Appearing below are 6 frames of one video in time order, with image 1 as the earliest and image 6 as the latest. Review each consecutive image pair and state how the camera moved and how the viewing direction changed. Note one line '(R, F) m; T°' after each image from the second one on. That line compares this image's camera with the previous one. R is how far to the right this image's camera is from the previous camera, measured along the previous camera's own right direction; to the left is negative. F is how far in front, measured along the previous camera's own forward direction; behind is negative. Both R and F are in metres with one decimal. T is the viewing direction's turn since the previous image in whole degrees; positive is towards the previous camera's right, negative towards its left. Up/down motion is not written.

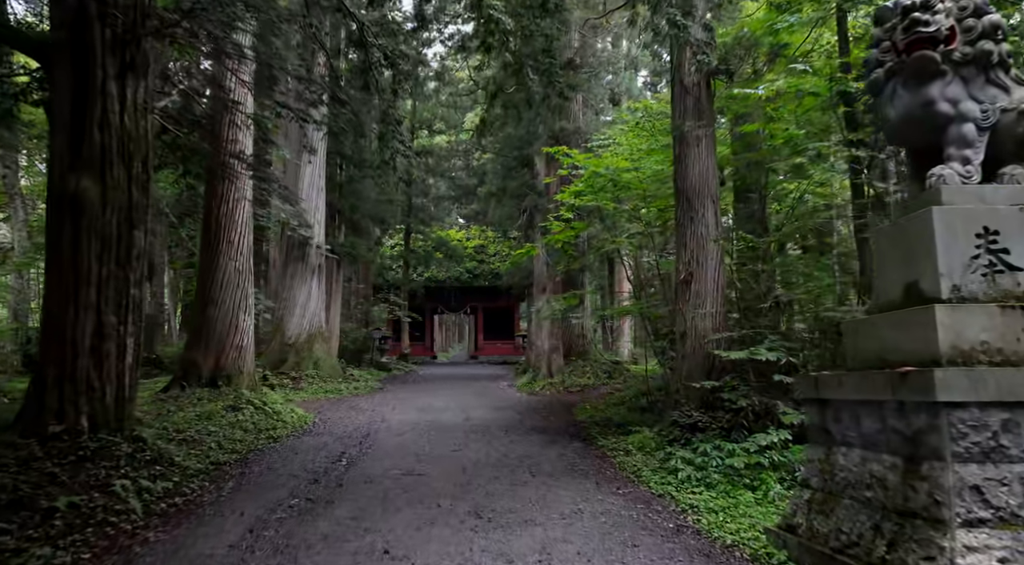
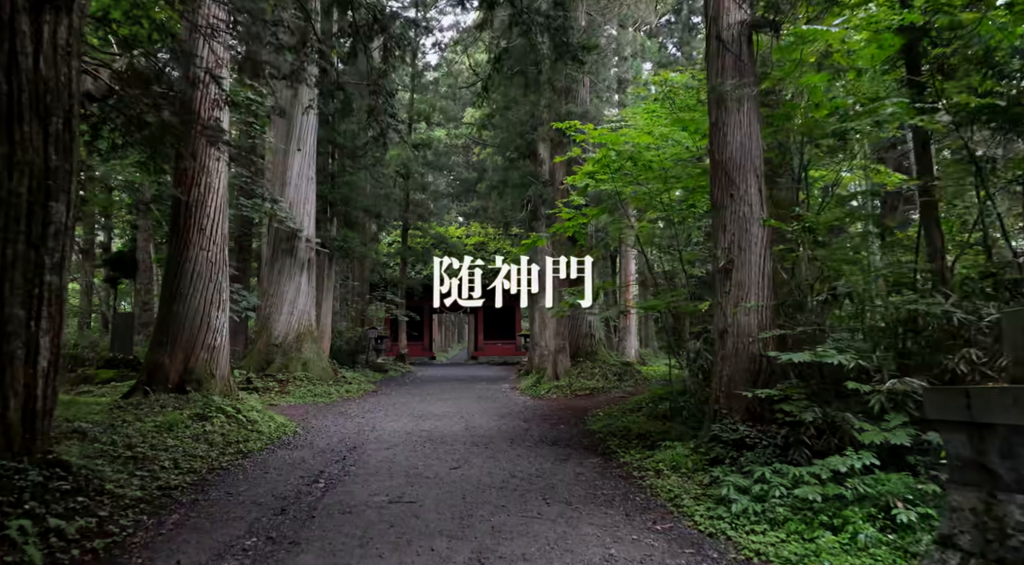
(-0.1, +1.0) m; 0°
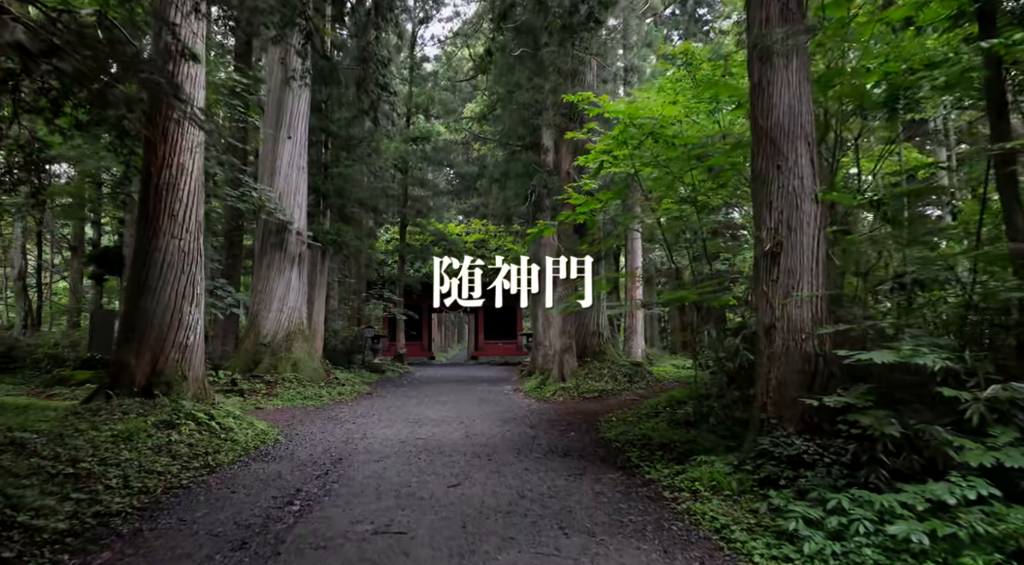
(-0.1, +0.8) m; 0°
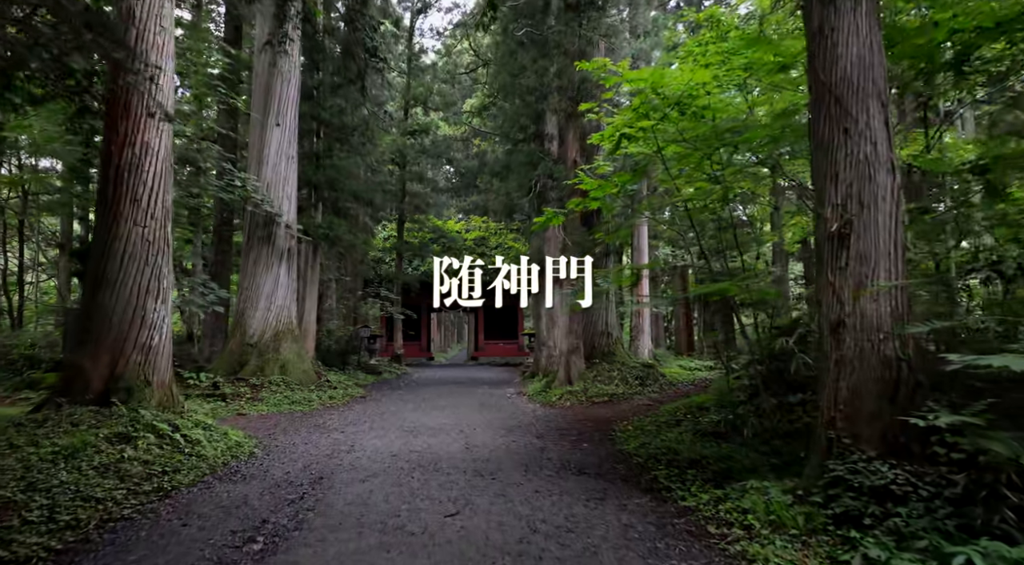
(-0.1, +0.8) m; 0°
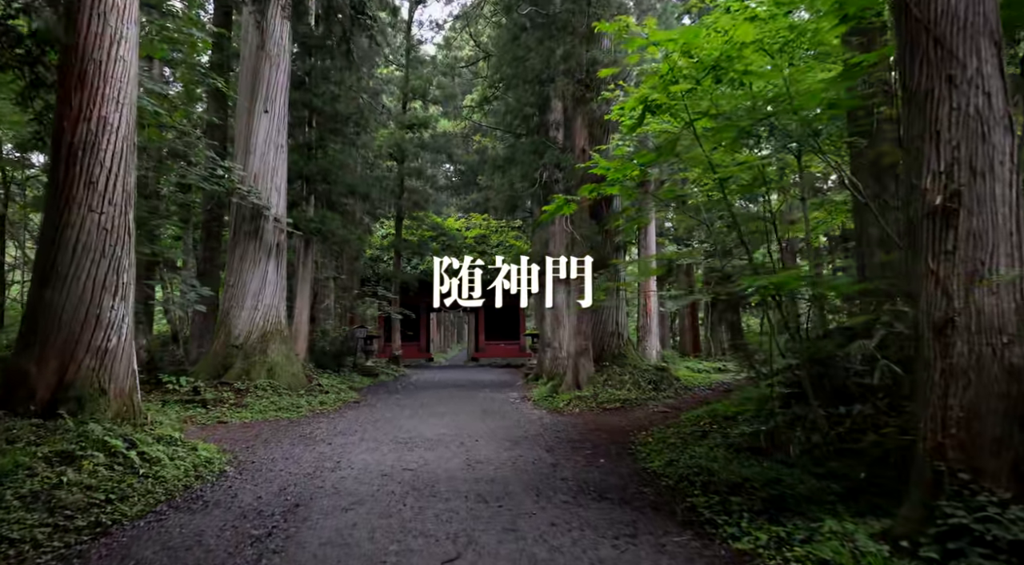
(-0.1, +0.8) m; 0°
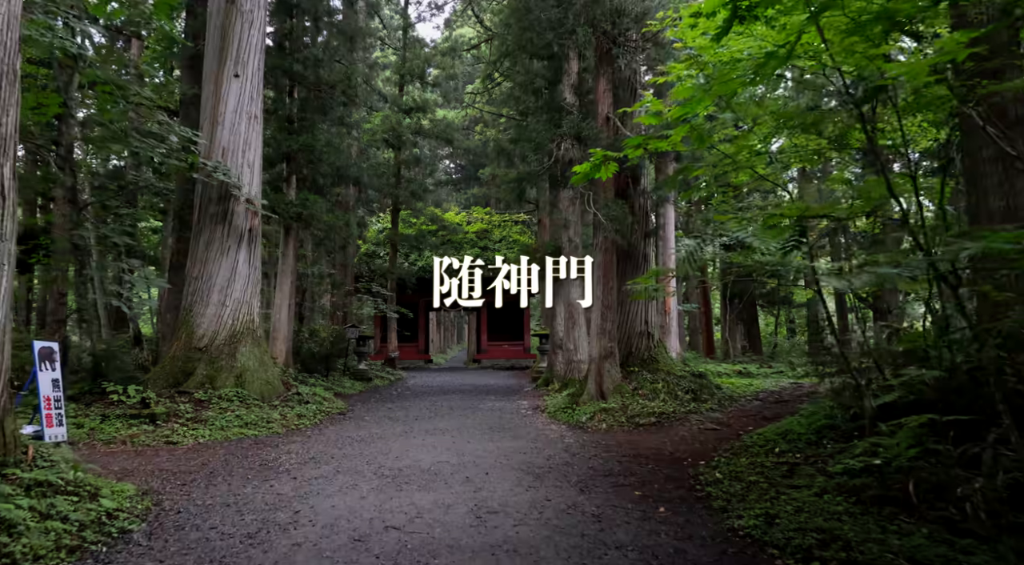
(-0.2, +1.7) m; 0°
